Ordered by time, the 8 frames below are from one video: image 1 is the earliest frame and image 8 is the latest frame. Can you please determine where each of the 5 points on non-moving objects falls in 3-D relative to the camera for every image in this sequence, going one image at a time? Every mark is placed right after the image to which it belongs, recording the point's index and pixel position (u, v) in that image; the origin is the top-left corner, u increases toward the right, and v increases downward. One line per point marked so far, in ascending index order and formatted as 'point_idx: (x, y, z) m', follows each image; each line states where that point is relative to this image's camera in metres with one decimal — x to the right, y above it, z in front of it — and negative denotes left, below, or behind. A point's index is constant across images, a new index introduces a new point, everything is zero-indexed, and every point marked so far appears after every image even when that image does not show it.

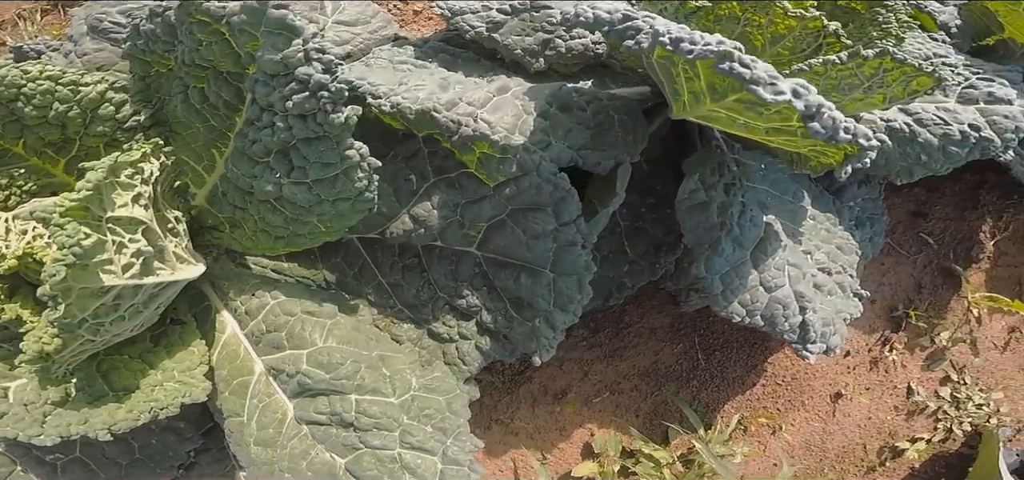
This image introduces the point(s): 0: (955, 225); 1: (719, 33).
0: (+1.7, +0.1, +2.5) m
1: (+0.6, +0.6, +1.8) m
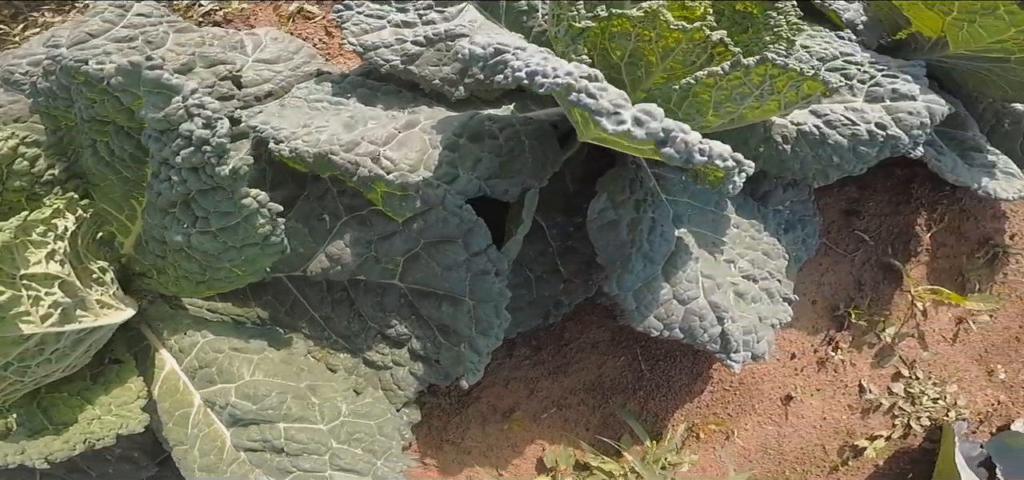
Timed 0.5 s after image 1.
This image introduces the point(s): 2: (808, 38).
0: (+1.5, +0.1, +2.5) m
1: (+0.3, +0.5, +1.8) m
2: (+1.0, +0.7, +2.1) m
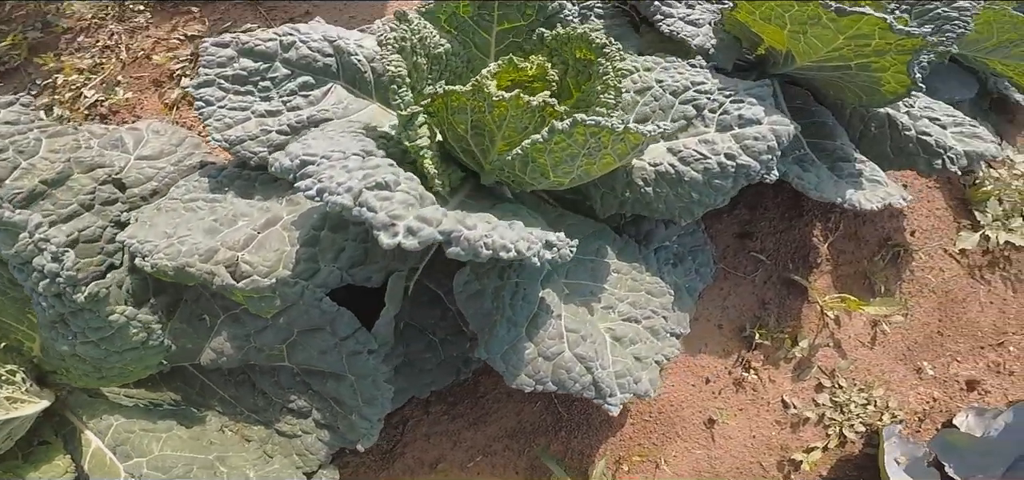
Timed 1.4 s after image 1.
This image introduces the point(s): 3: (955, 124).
0: (+1.1, 0.0, +2.5) m
1: (-0.2, +0.3, +1.9) m
2: (+0.5, +0.6, +2.1) m
3: (+1.5, +0.5, +2.2) m
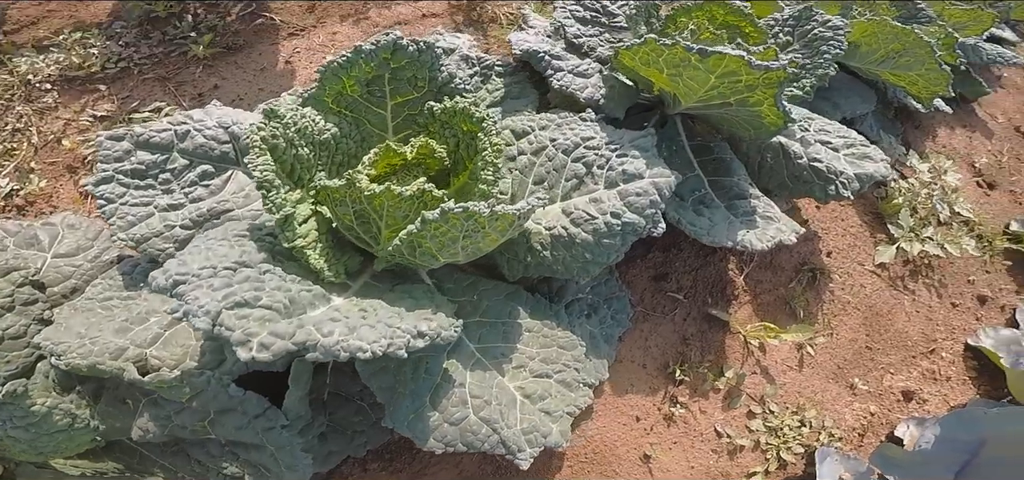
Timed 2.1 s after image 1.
0: (+0.8, -0.1, +2.5) m
1: (-0.5, +0.1, +1.9) m
2: (+0.1, +0.4, +2.1) m
3: (+1.2, +0.4, +2.2) m
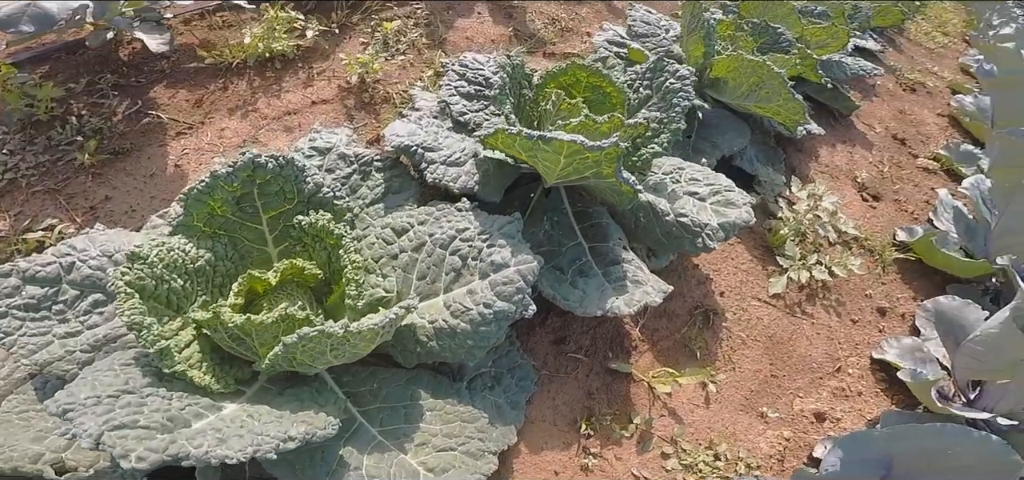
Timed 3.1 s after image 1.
0: (+0.4, -0.3, +2.6) m
1: (-0.9, -0.3, +1.9) m
2: (-0.3, +0.1, +2.2) m
3: (+0.7, +0.2, +2.3) m
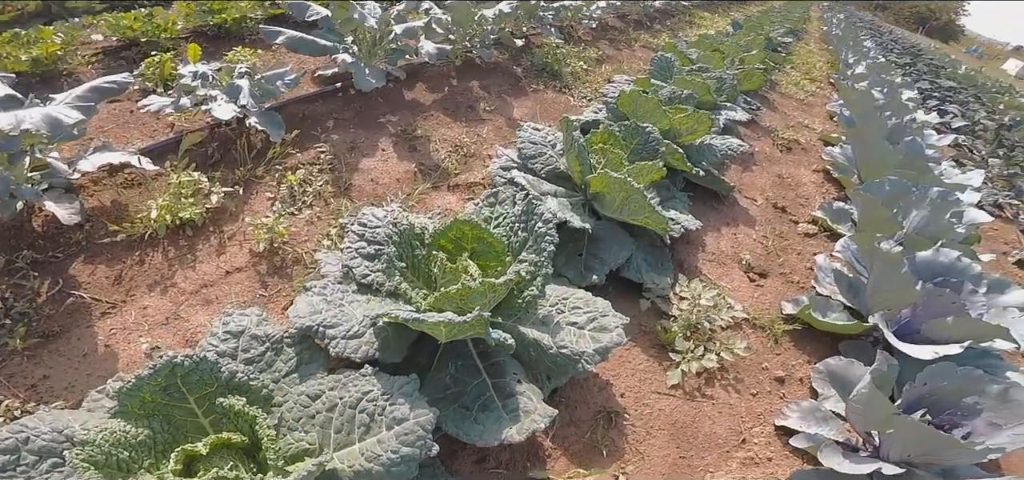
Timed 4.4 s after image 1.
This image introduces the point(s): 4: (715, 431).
0: (0.0, -0.9, +2.8) m
1: (-1.2, -1.0, +2.1) m
2: (-0.7, -0.5, +2.4) m
3: (+0.3, -0.3, +2.6) m
4: (+1.0, -0.9, +3.1) m
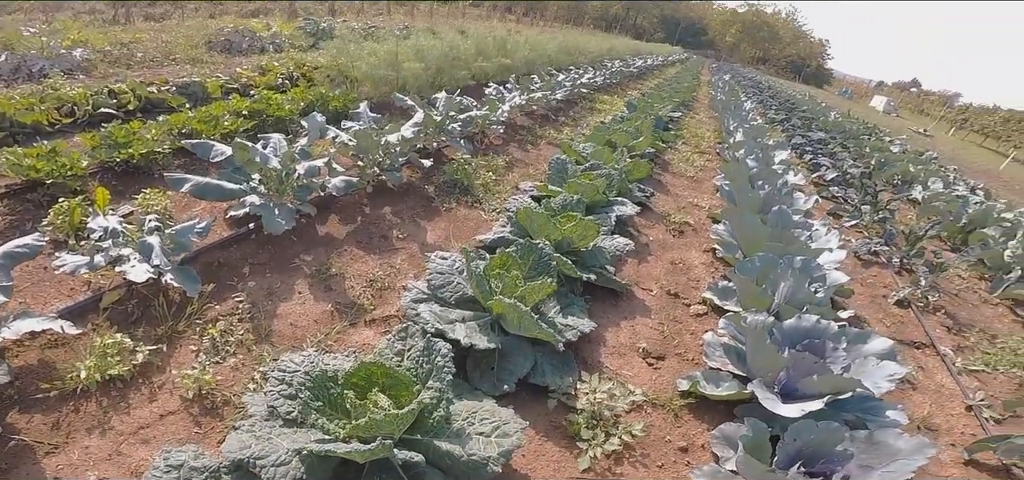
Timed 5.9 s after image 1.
0: (-0.3, -1.5, +3.1) m
1: (-1.5, -1.6, +2.3) m
2: (-1.0, -1.1, +2.6) m
3: (0.0, -0.9, +2.9) m
4: (+0.6, -1.5, +3.4) m
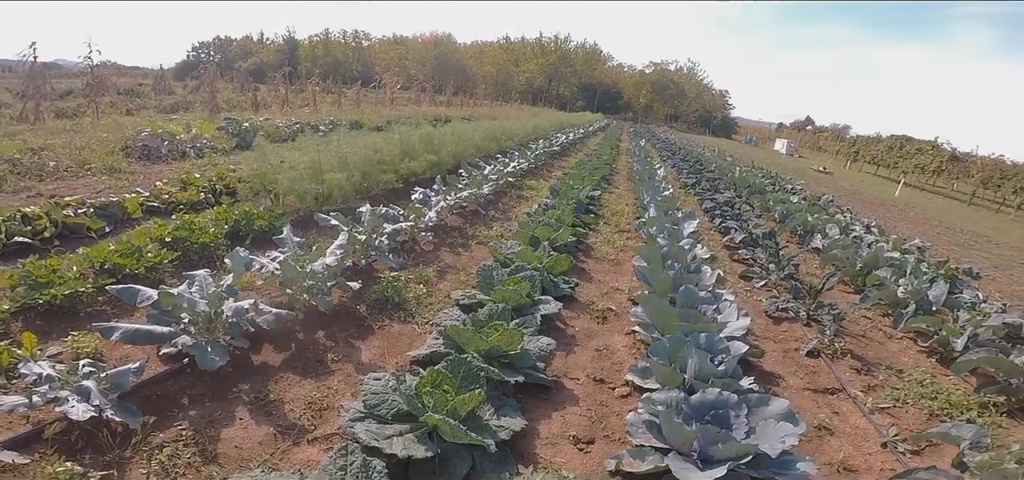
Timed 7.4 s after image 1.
0: (-0.6, -2.2, +3.4) m
1: (-1.6, -2.3, +2.5) m
2: (-1.2, -1.9, +3.0) m
3: (-0.3, -1.5, +3.3) m
4: (+0.3, -2.1, +3.8) m
